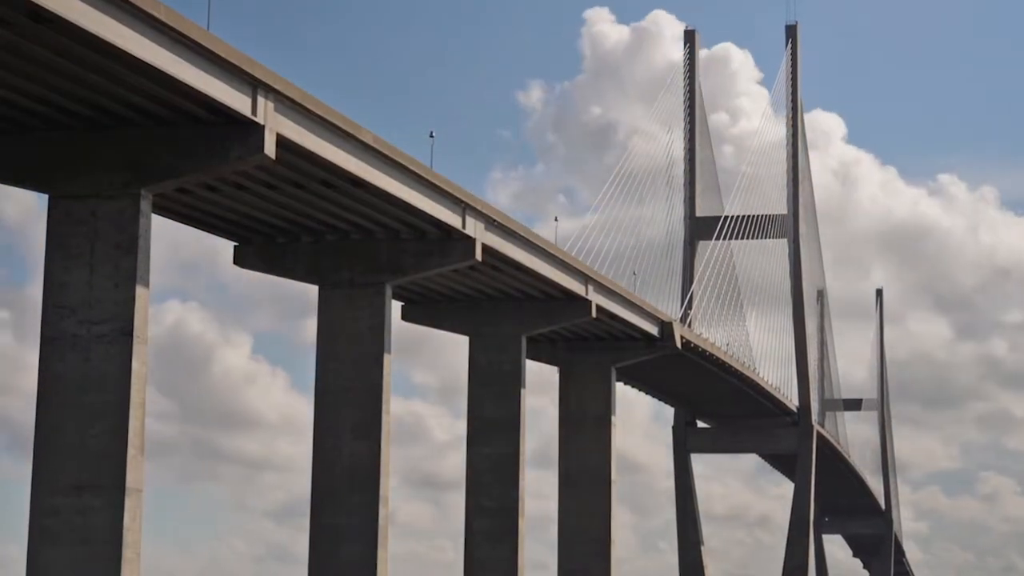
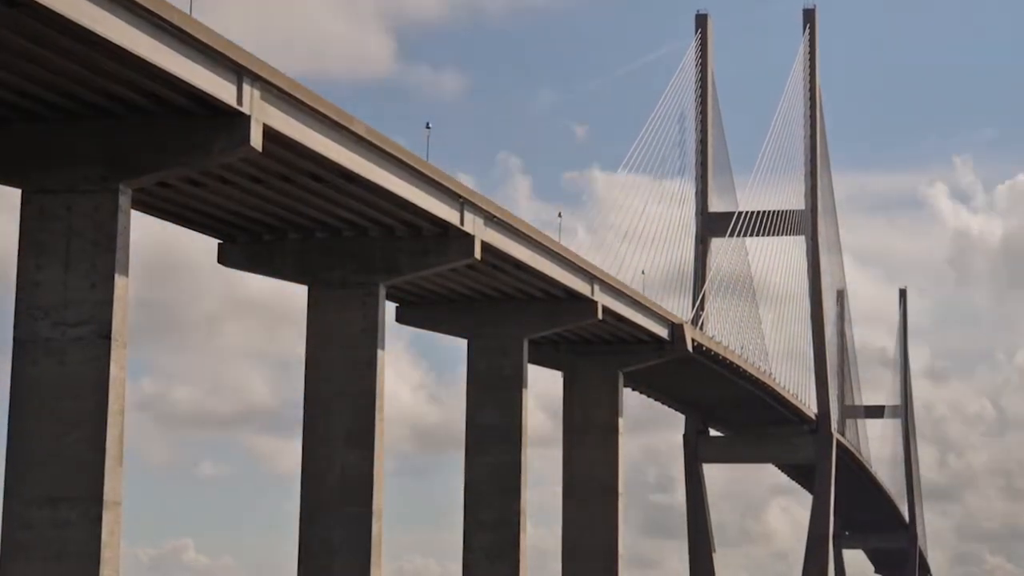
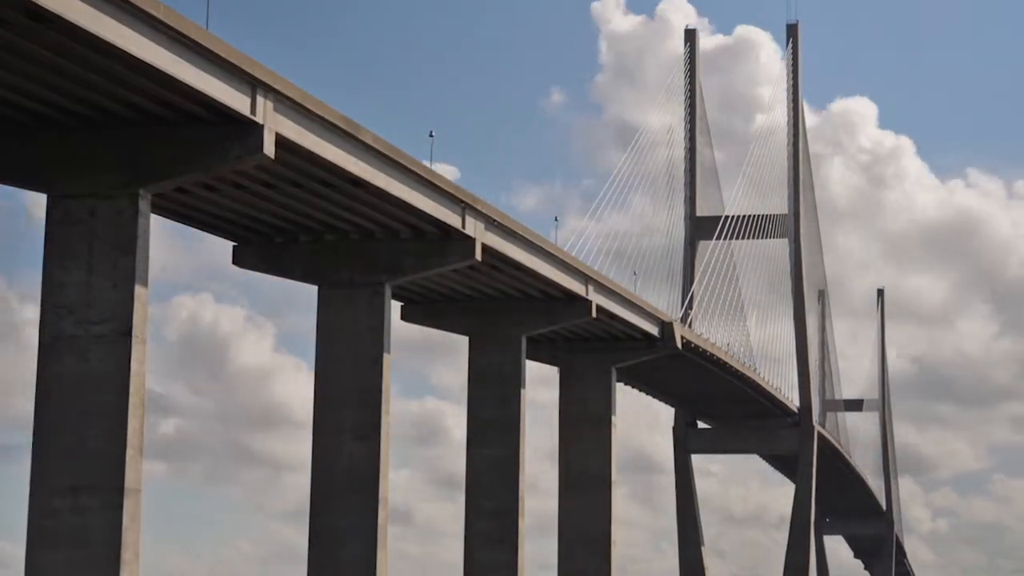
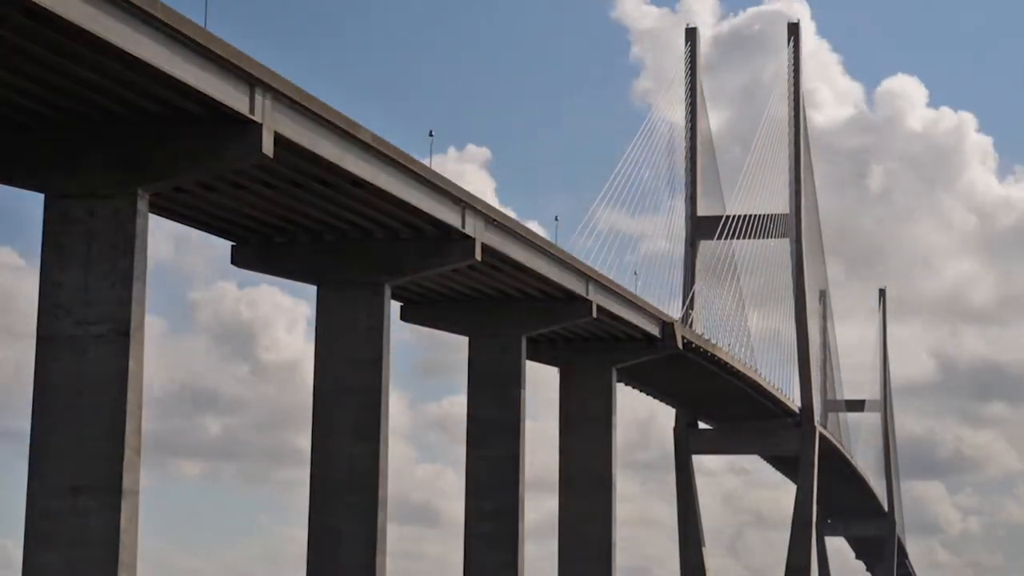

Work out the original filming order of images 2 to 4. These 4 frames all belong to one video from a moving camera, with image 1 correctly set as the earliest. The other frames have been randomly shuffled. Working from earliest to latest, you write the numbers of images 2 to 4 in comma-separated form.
3, 4, 2
